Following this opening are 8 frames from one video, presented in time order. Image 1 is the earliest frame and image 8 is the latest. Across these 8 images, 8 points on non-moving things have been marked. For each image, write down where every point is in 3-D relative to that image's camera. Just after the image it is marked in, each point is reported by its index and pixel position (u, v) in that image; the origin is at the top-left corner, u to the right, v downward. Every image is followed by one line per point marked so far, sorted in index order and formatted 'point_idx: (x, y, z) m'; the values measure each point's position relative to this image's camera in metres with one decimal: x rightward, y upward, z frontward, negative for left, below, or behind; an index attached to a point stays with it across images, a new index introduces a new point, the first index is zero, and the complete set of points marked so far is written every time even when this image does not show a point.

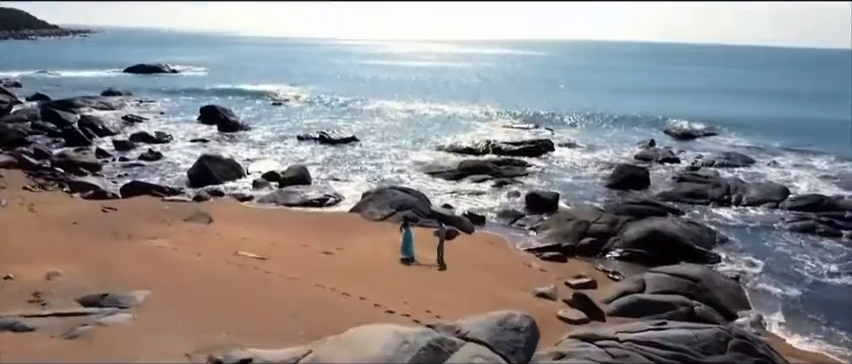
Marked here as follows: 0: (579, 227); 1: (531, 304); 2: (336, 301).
0: (+4.5, -1.3, +19.2) m
1: (+2.4, -2.7, +14.1) m
2: (-1.7, -2.4, +12.9) m
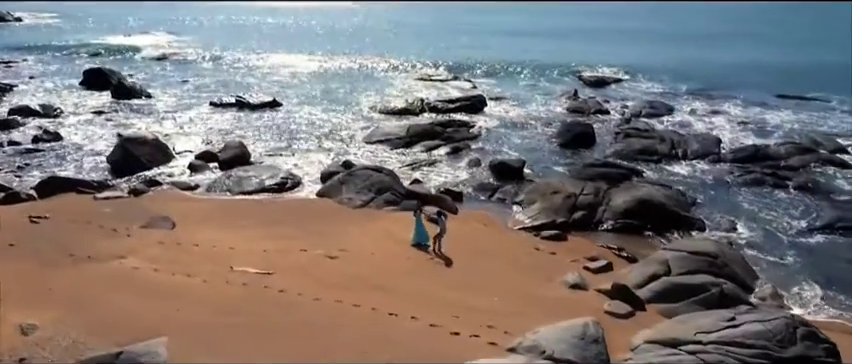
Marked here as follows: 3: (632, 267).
0: (+4.1, -0.5, +18.8) m
1: (+3.1, -2.5, +13.6) m
2: (-0.6, -2.5, +11.6) m
3: (+4.7, -2.0, +15.1) m
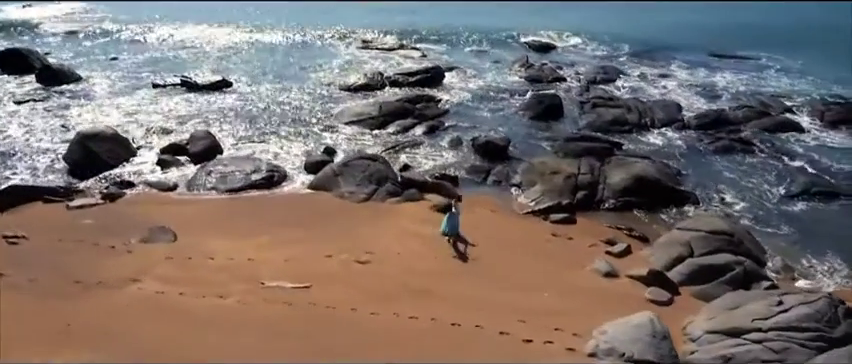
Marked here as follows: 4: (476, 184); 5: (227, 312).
0: (+4.1, 0.0, +18.9) m
1: (+3.9, -2.3, +13.7) m
2: (+0.5, -2.7, +11.2) m
3: (+5.3, -1.6, +15.4) m
4: (+1.5, -0.1, +19.9) m
5: (-3.5, -2.4, +11.9) m
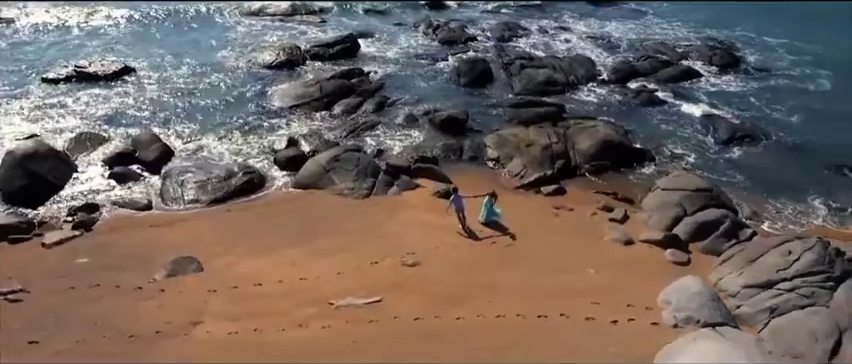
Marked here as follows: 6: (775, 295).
0: (+3.6, +0.9, +20.0) m
1: (+4.9, -1.7, +15.1) m
2: (+2.3, -2.7, +12.0) m
3: (+5.8, -0.8, +17.0) m
4: (+0.9, +0.6, +20.4) m
5: (-1.9, -2.8, +11.7) m
6: (+6.9, -2.2, +12.9) m
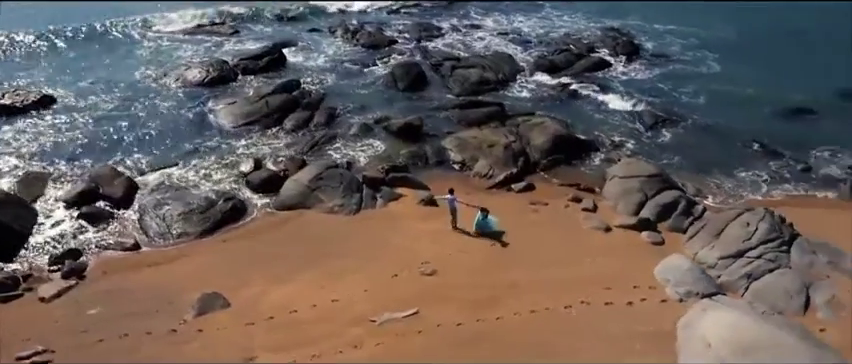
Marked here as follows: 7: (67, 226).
0: (+2.6, +1.0, +21.4) m
1: (+5.0, -1.5, +16.9) m
2: (+3.1, -2.8, +13.4) m
3: (+5.5, -0.5, +18.9) m
4: (-0.1, +0.4, +21.3) m
5: (-0.9, -3.3, +12.3) m
6: (+7.4, -1.8, +15.1) m
7: (-9.6, -1.2, +17.5) m
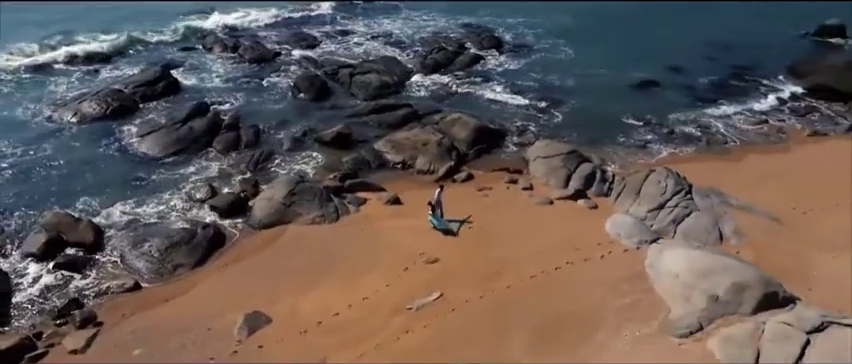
0: (+0.5, +1.3, +23.9) m
1: (+4.3, -0.9, +20.3) m
2: (+3.6, -2.3, +16.4) m
3: (+4.1, +0.2, +22.3) m
4: (-2.0, +0.3, +23.1) m
5: (+0.1, -3.4, +14.4) m
6: (+7.1, -0.8, +19.2) m
7: (-9.8, -2.5, +17.0) m
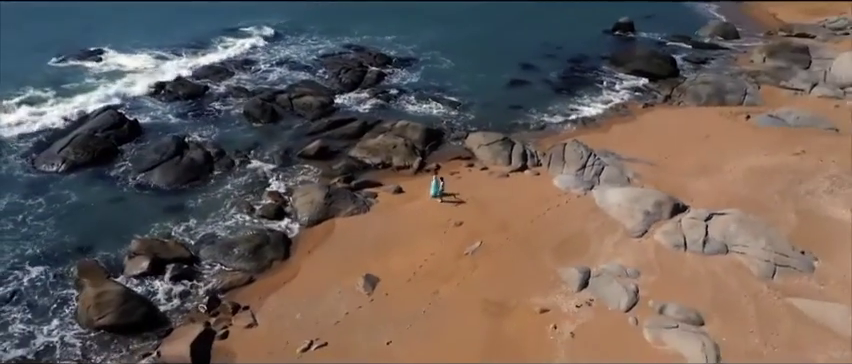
0: (-0.9, +1.6, +30.5) m
1: (+4.0, +0.1, +28.2) m
2: (+4.7, -1.3, +24.3) m
3: (+3.1, +1.1, +30.1) m
4: (-2.9, +0.3, +29.1) m
5: (+2.2, -2.8, +21.4) m
6: (+7.0, +0.6, +28.0) m
7: (-8.2, -3.4, +21.0) m
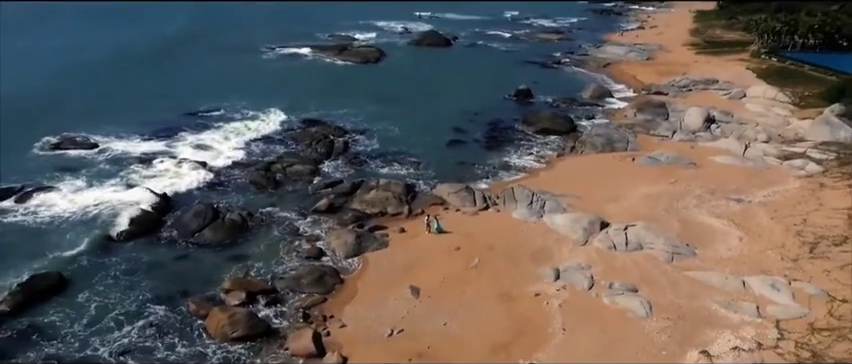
0: (-1.8, -1.0, +39.6) m
1: (+3.5, -1.9, +38.1) m
2: (+5.0, -2.9, +34.2) m
3: (+2.2, -1.2, +39.8) m
4: (-3.5, -2.3, +37.7) m
5: (+3.1, -4.3, +30.8) m
6: (+6.4, -1.2, +38.4) m
7: (-6.9, -5.6, +28.5) m
